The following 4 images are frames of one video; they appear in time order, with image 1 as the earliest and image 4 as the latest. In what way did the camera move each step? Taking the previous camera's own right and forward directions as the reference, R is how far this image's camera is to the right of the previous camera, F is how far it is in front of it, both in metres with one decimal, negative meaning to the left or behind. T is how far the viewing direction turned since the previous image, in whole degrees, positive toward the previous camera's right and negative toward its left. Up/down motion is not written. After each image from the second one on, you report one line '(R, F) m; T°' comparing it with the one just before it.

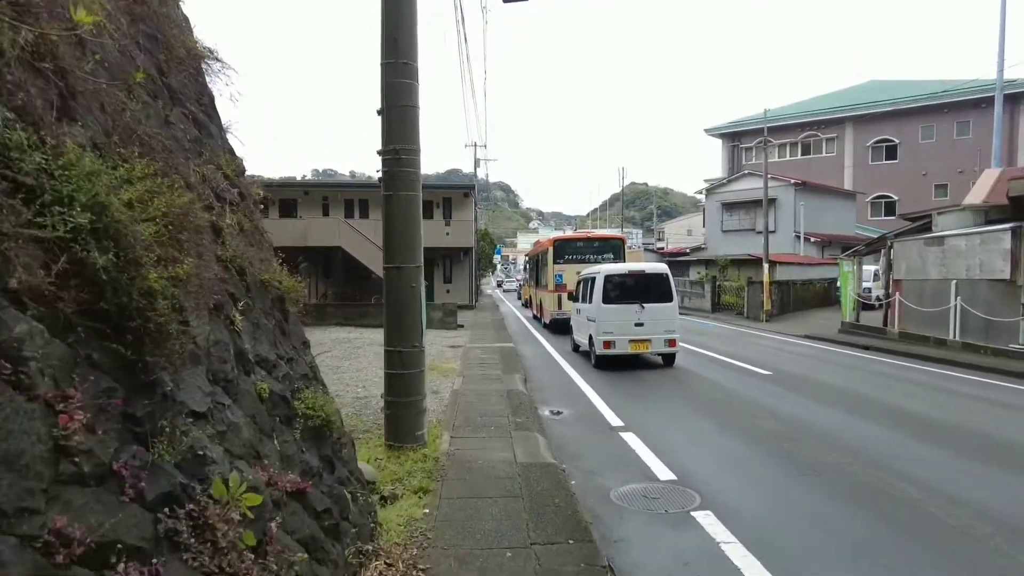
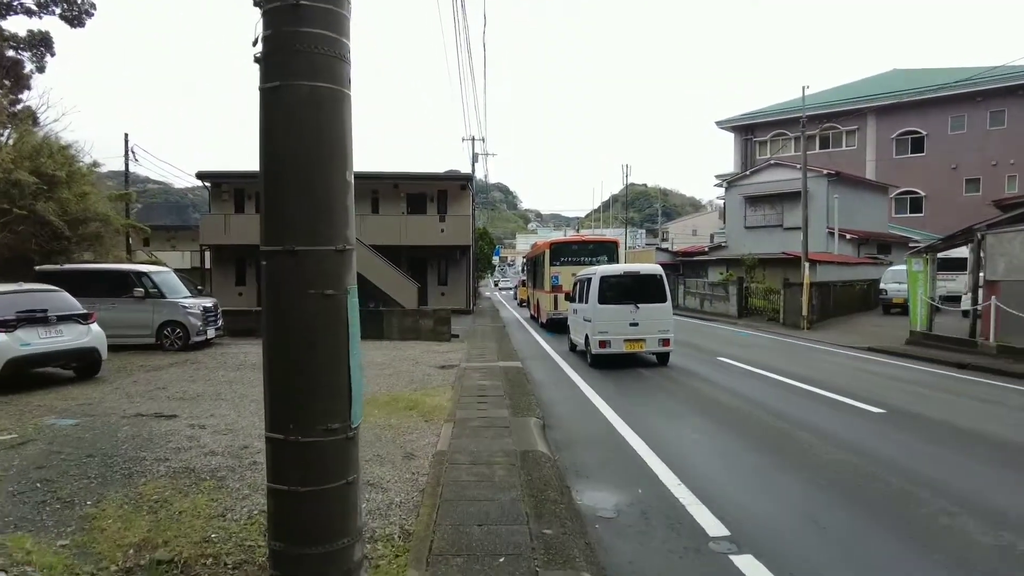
(-0.2, +3.0) m; 0°
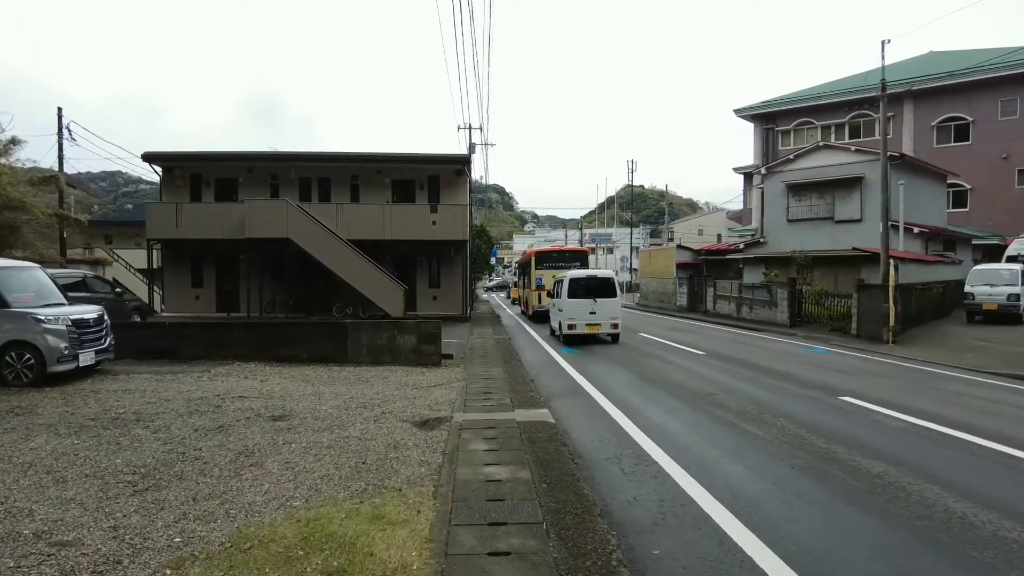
(-0.3, +4.3) m; 0°
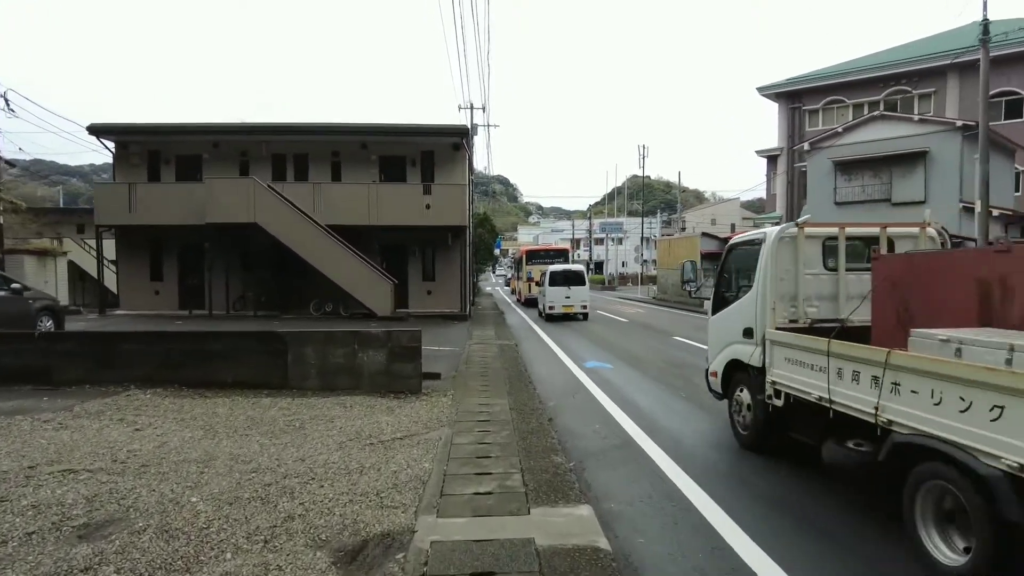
(-0.1, +3.3) m; 0°
